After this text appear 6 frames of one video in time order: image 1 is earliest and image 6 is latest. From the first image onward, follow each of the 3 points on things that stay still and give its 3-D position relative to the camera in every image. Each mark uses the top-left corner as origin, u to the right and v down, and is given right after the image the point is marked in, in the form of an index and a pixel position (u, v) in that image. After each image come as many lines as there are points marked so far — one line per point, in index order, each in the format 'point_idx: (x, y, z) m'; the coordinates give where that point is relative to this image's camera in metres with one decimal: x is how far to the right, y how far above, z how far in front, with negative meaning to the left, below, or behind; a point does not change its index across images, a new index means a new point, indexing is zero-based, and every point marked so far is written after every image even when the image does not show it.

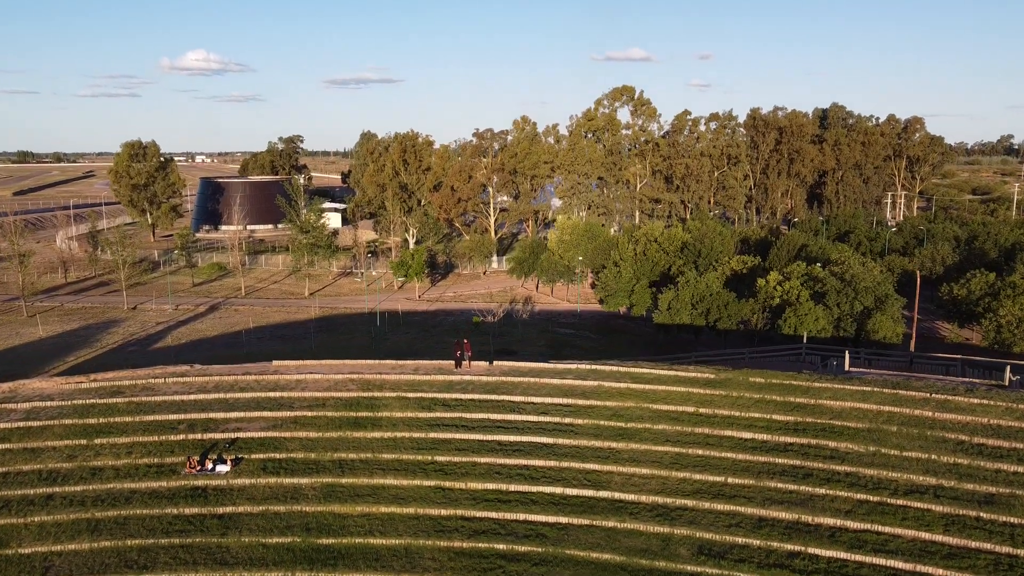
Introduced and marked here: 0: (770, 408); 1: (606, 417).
0: (+5.8, -2.7, +18.2) m
1: (+2.1, -2.9, +17.9) m
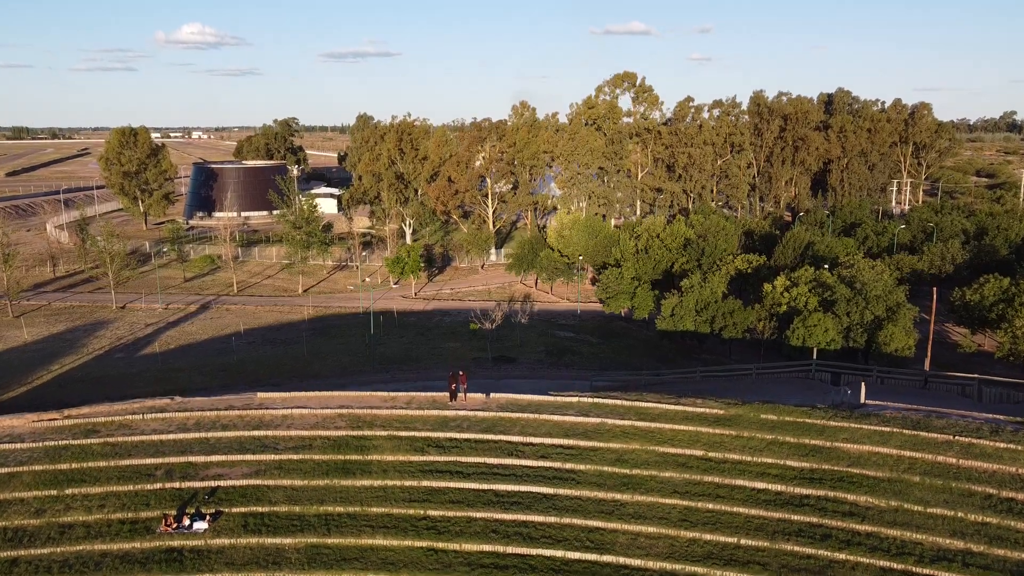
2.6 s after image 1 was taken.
0: (+5.8, -3.4, +17.1) m
1: (+2.0, -3.6, +16.9) m
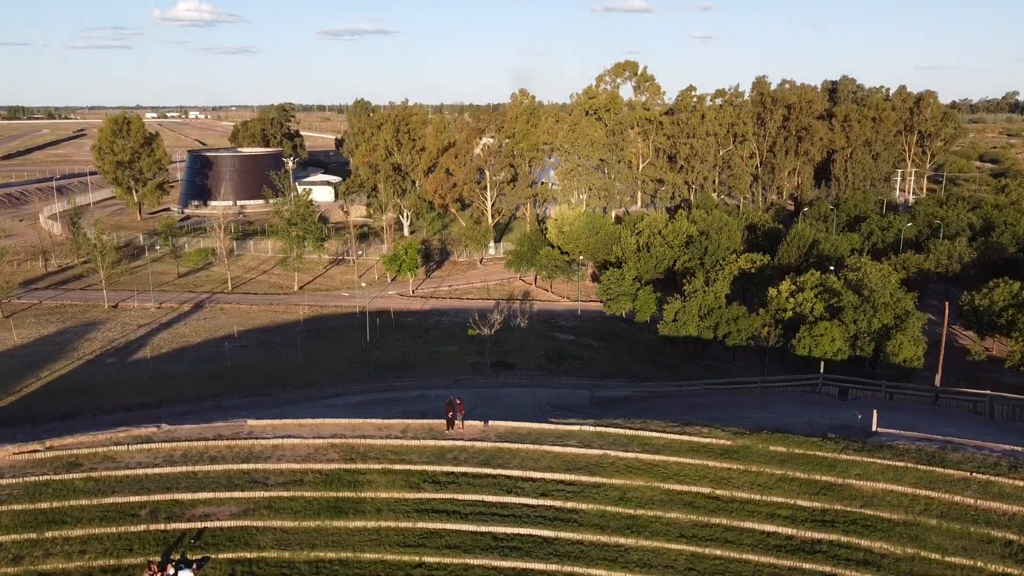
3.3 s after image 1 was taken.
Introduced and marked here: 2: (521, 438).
0: (+5.7, -4.1, +16.5) m
1: (+2.0, -4.3, +16.2) m
2: (+0.2, -3.5, +18.7) m
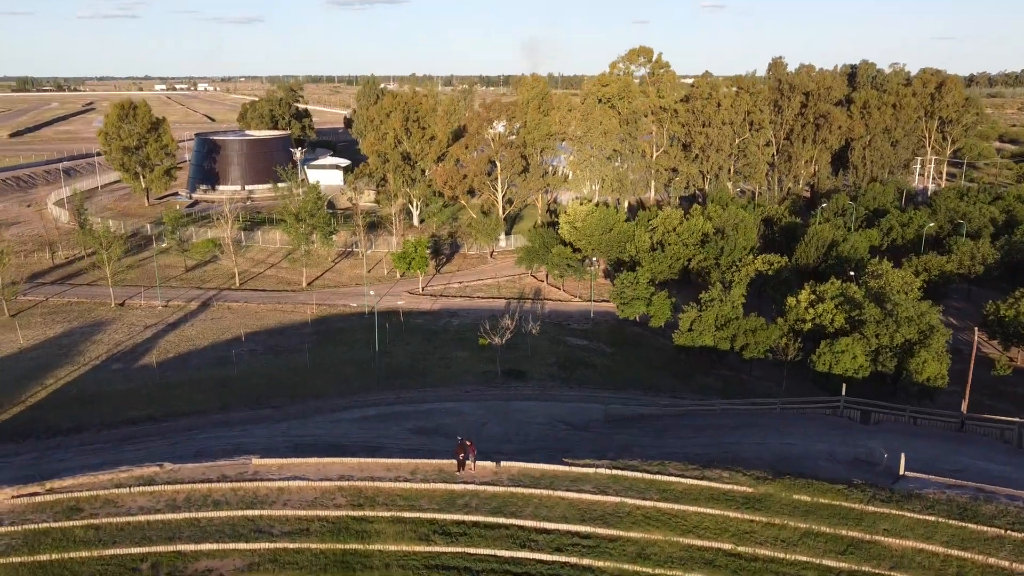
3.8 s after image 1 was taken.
0: (+6.0, -5.0, +15.8) m
1: (+2.3, -5.2, +15.6) m
2: (+0.5, -4.3, +18.1) m
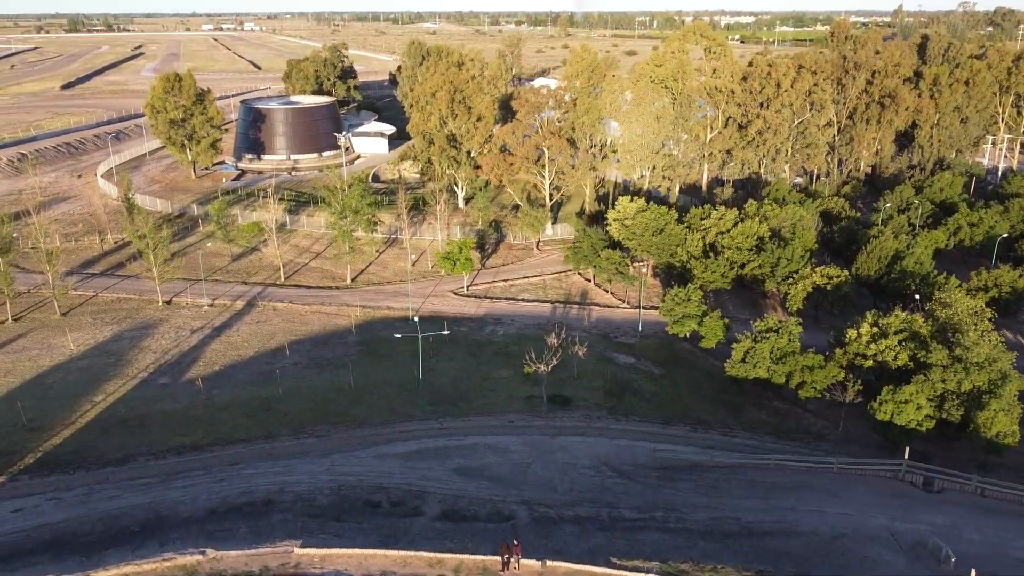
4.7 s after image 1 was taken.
0: (+6.8, -7.4, +15.0) m
1: (+3.1, -7.5, +15.0) m
2: (+1.5, -6.4, +17.5) m
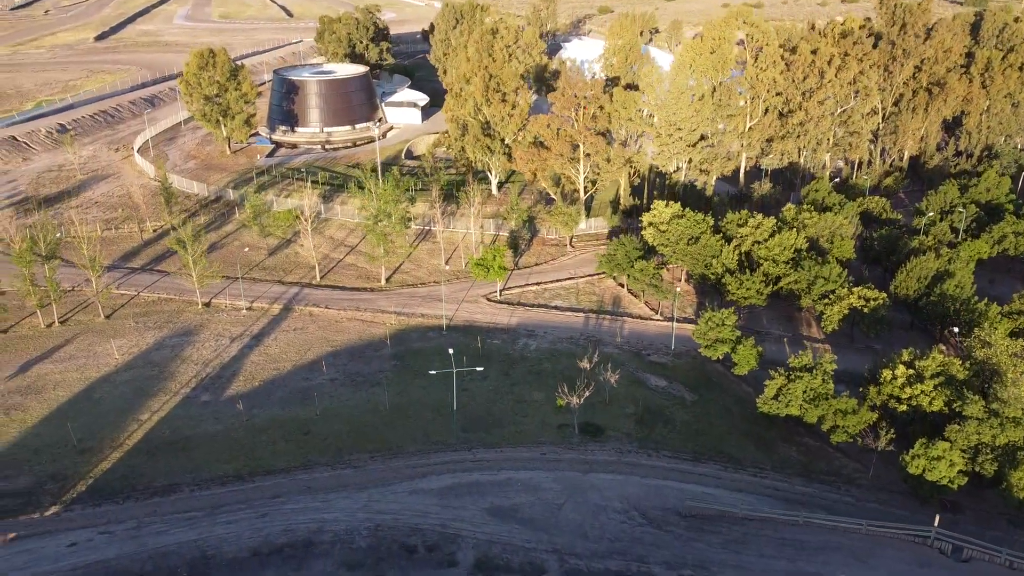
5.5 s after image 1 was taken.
0: (+7.5, -10.1, +15.5) m
1: (+3.7, -10.2, +15.7) m
2: (+2.2, -8.8, +18.2) m
